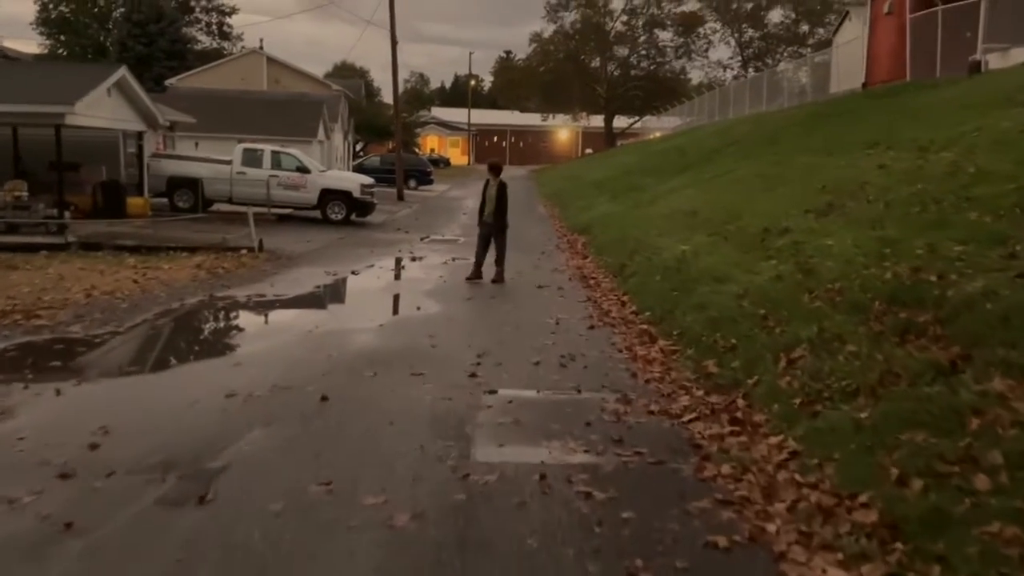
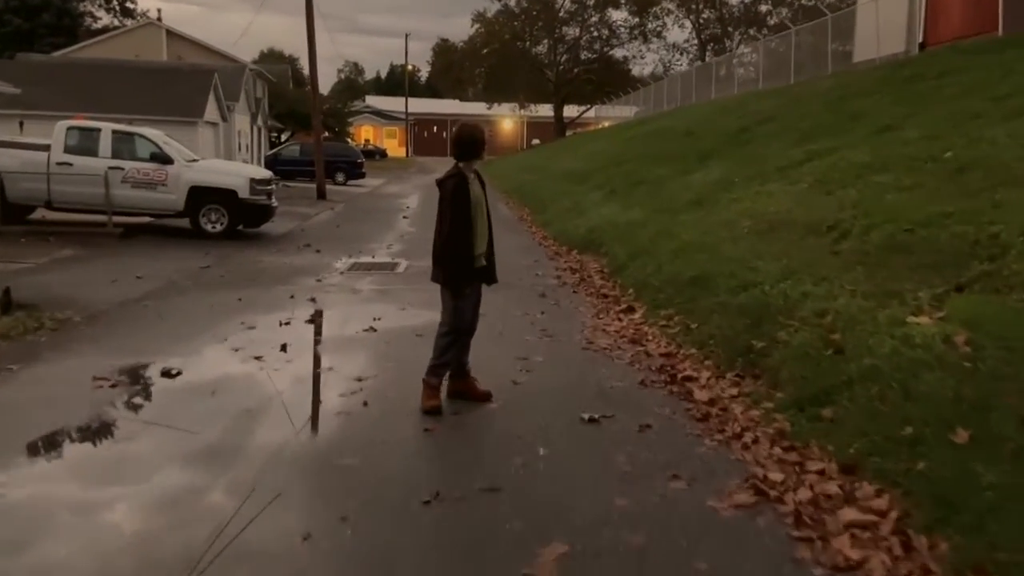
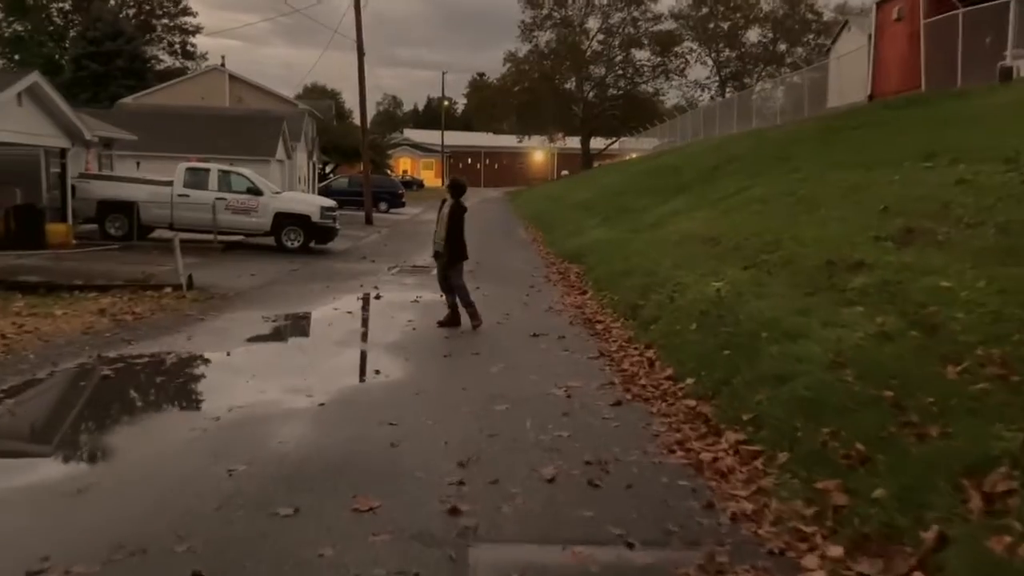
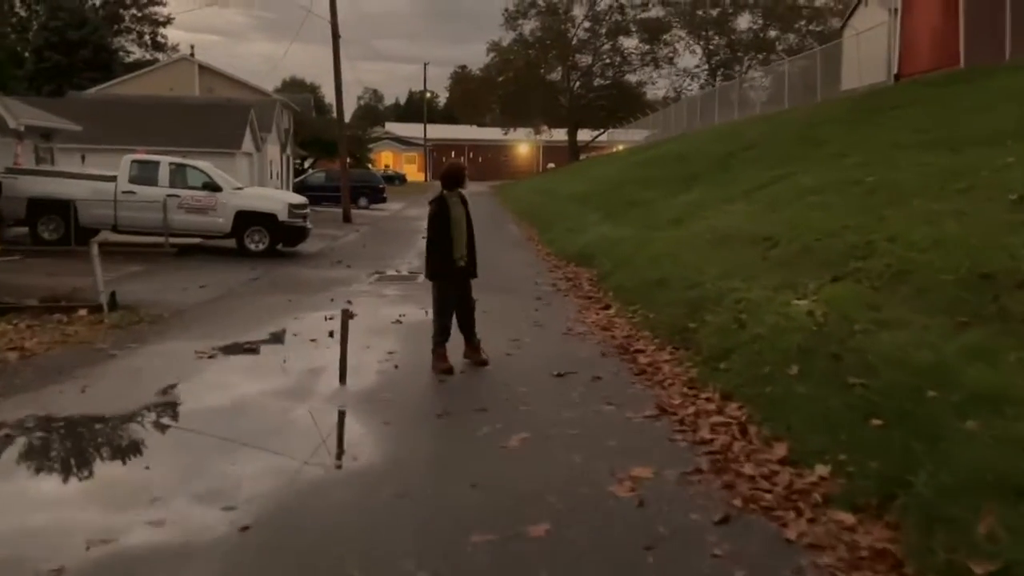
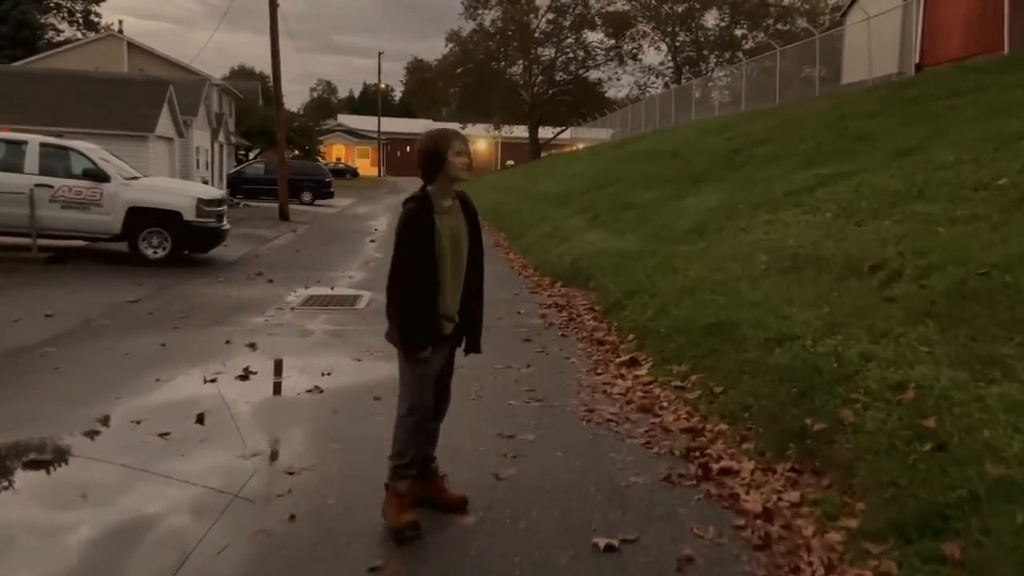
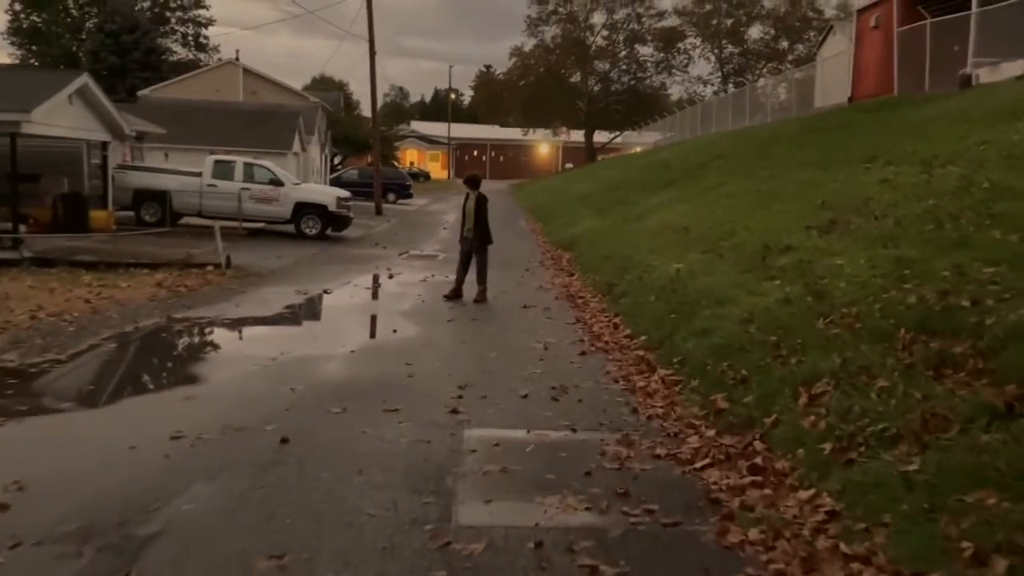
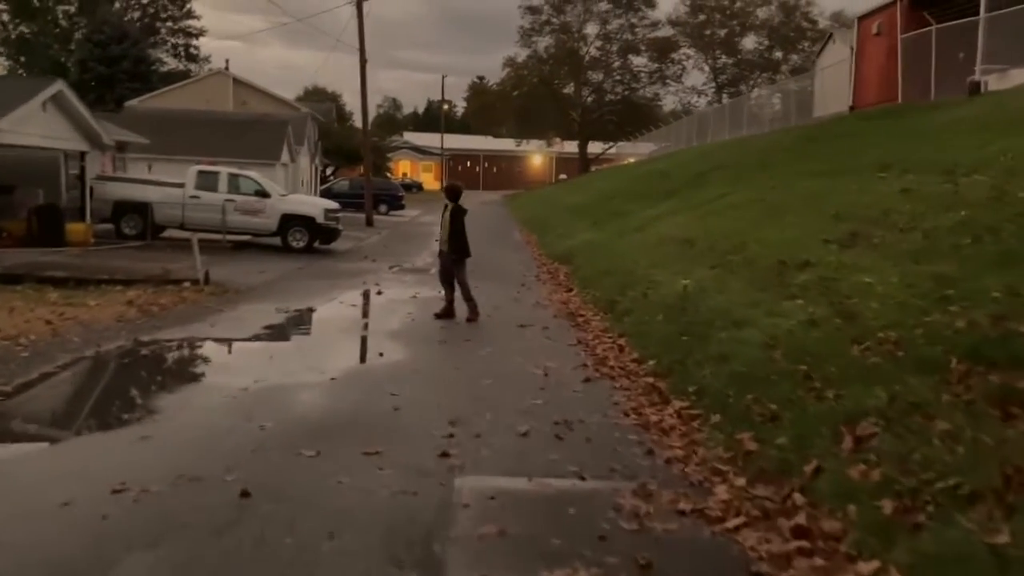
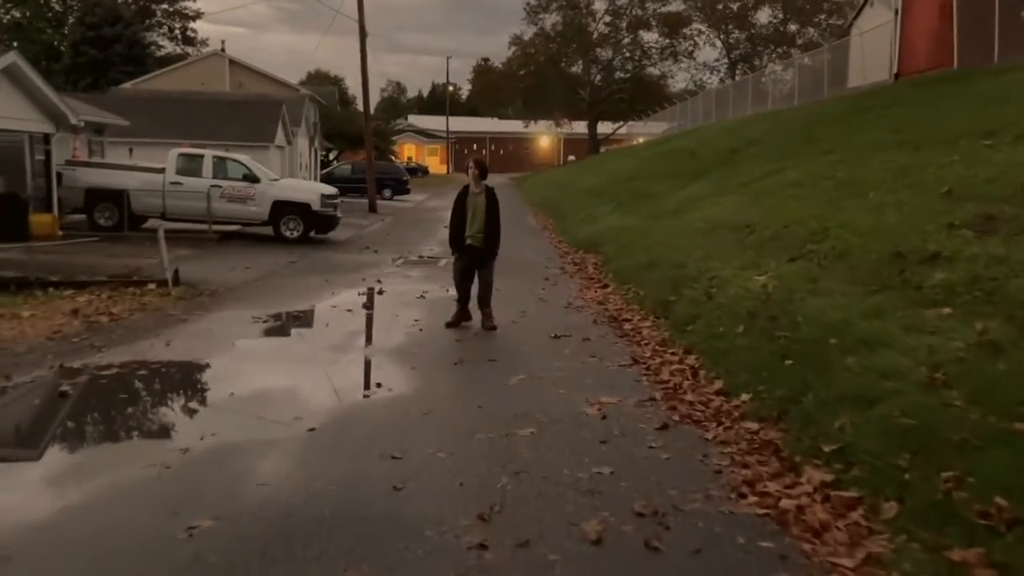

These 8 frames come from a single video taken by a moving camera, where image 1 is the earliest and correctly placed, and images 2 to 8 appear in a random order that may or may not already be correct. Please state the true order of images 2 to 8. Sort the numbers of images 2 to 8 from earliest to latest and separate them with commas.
6, 7, 3, 8, 4, 2, 5
